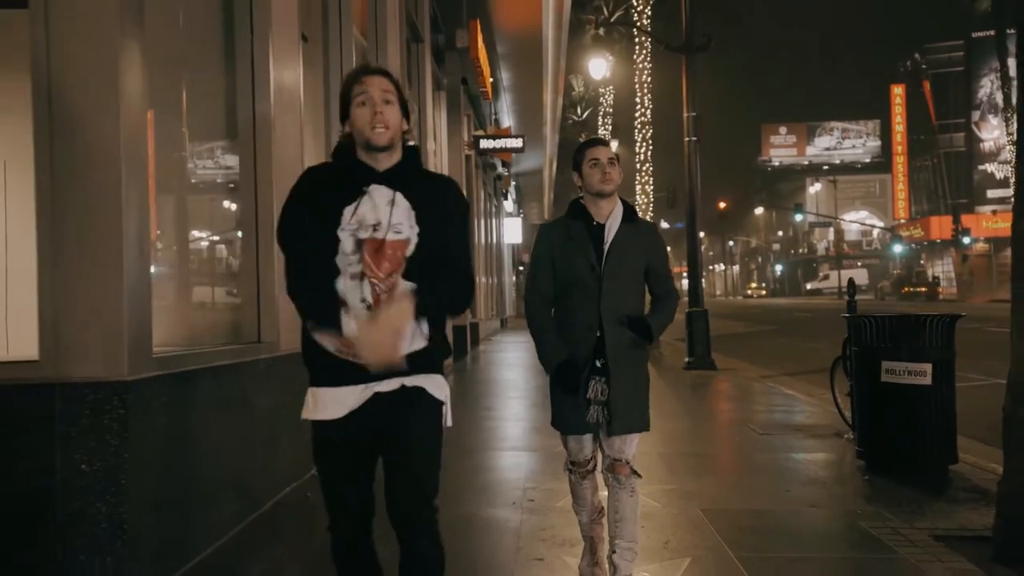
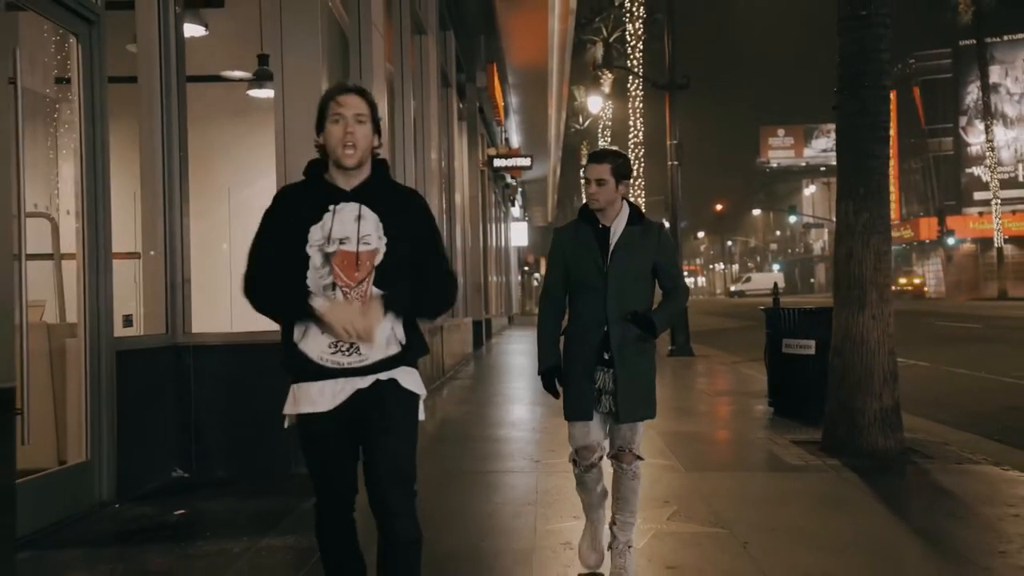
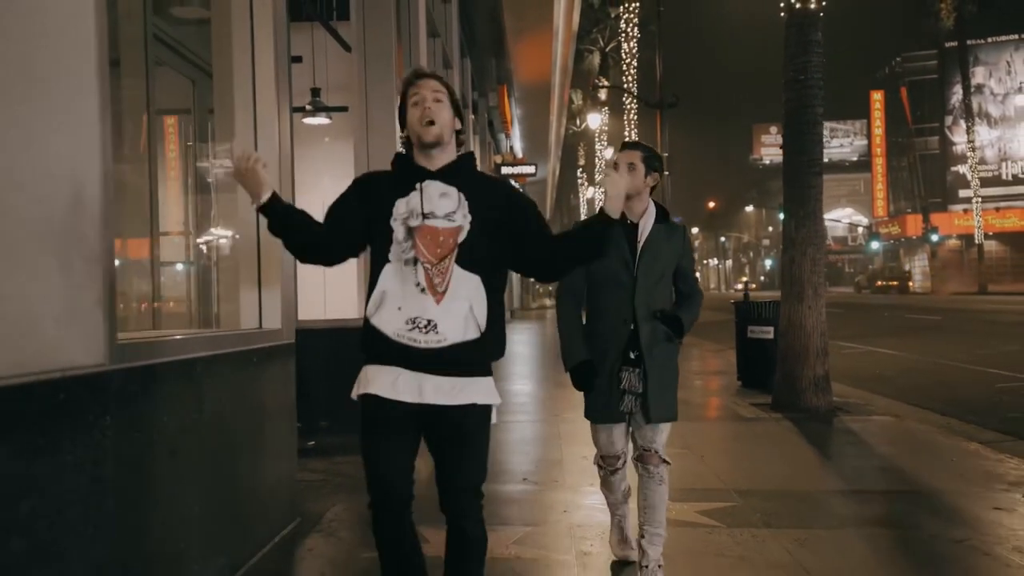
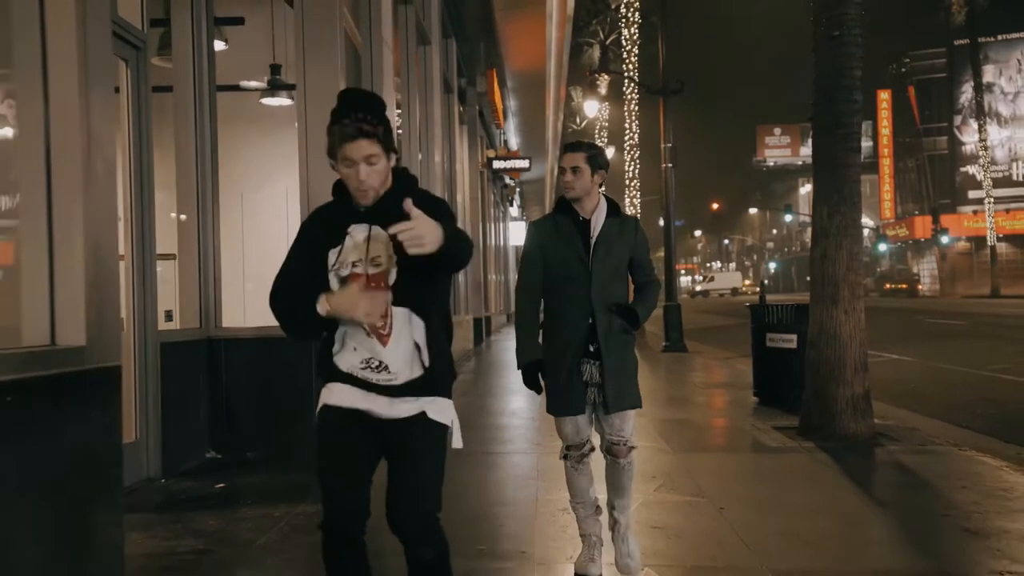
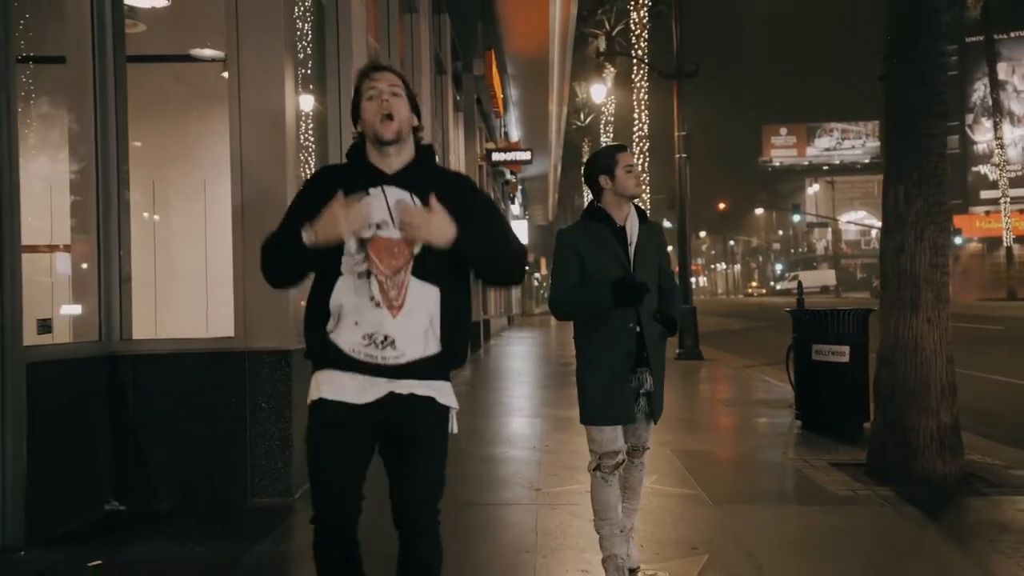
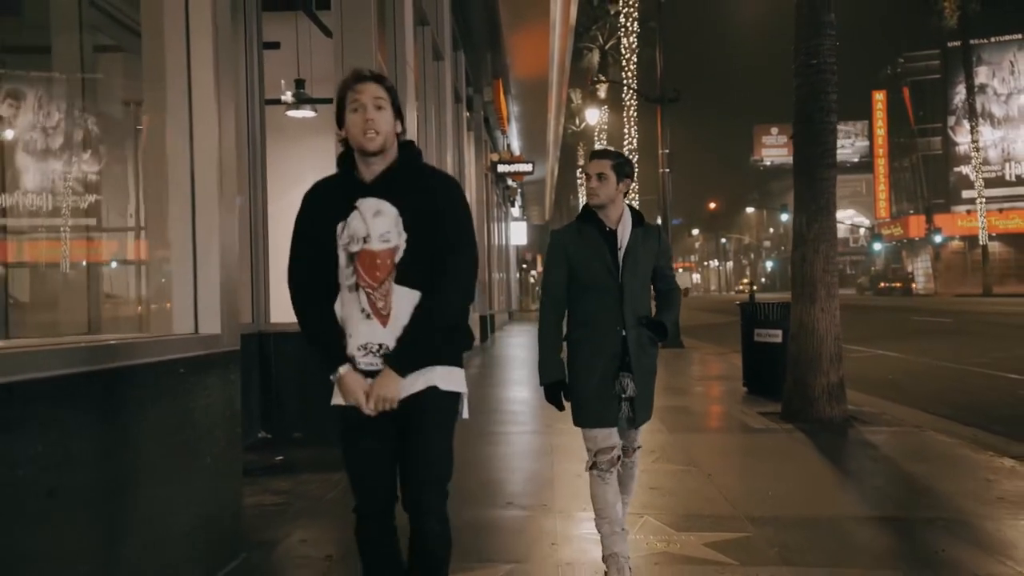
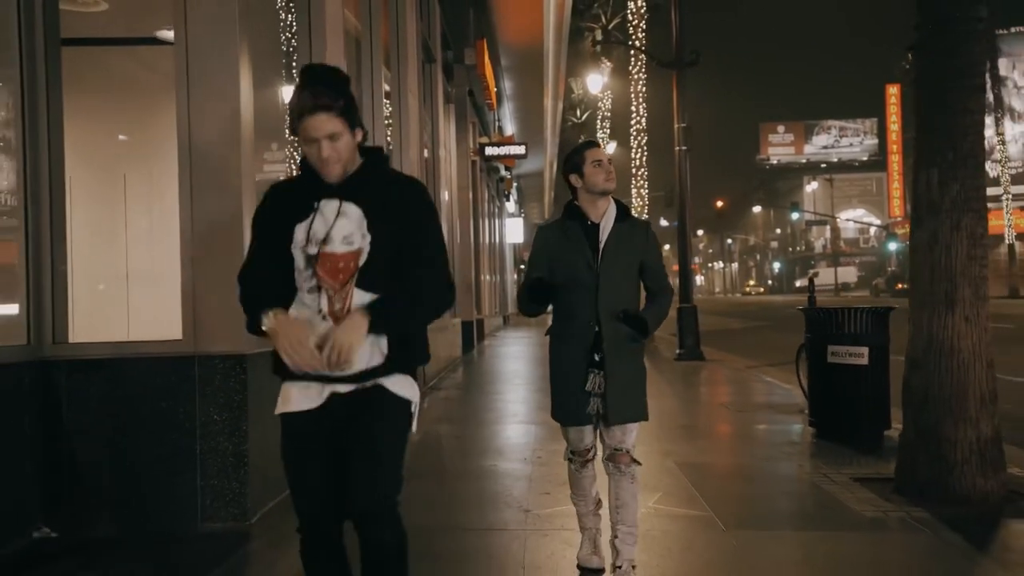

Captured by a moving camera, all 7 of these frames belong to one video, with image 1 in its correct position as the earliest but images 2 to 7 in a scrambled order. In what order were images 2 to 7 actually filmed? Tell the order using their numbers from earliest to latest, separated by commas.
7, 5, 2, 4, 6, 3
